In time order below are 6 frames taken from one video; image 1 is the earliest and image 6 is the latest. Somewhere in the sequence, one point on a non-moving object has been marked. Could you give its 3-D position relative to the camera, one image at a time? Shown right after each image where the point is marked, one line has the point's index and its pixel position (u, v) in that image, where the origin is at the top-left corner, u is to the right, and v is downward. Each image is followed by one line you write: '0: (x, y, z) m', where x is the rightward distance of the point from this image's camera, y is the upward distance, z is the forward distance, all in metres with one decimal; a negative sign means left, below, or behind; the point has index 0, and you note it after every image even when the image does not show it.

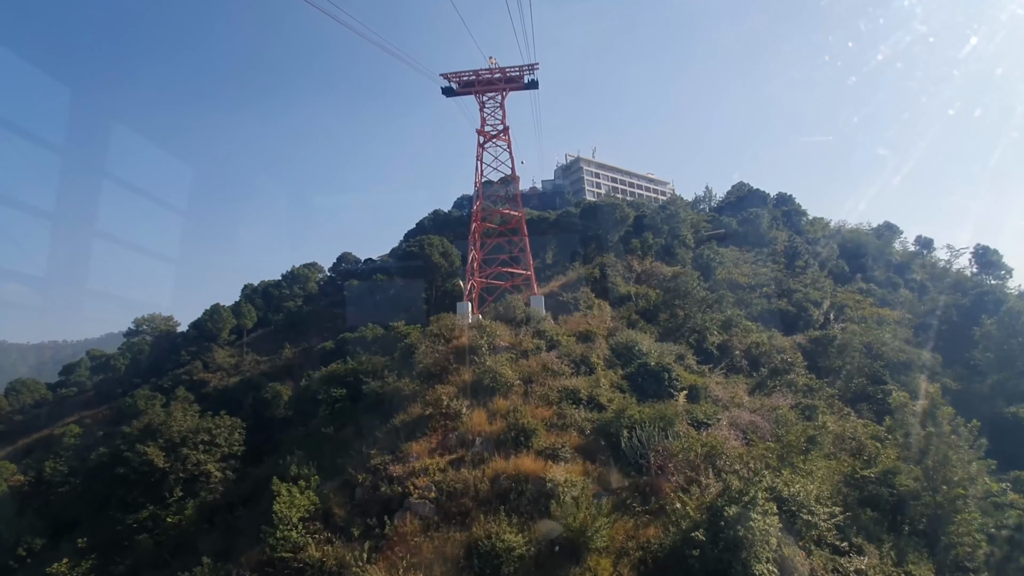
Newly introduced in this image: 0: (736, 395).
0: (+7.3, -3.5, +17.0) m
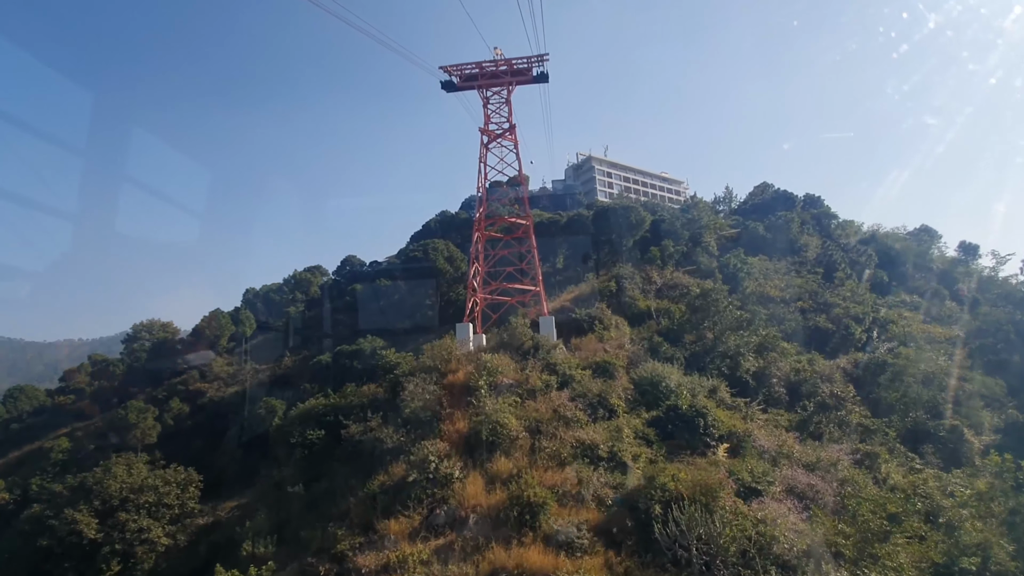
0: (+7.5, -4.3, +14.2) m
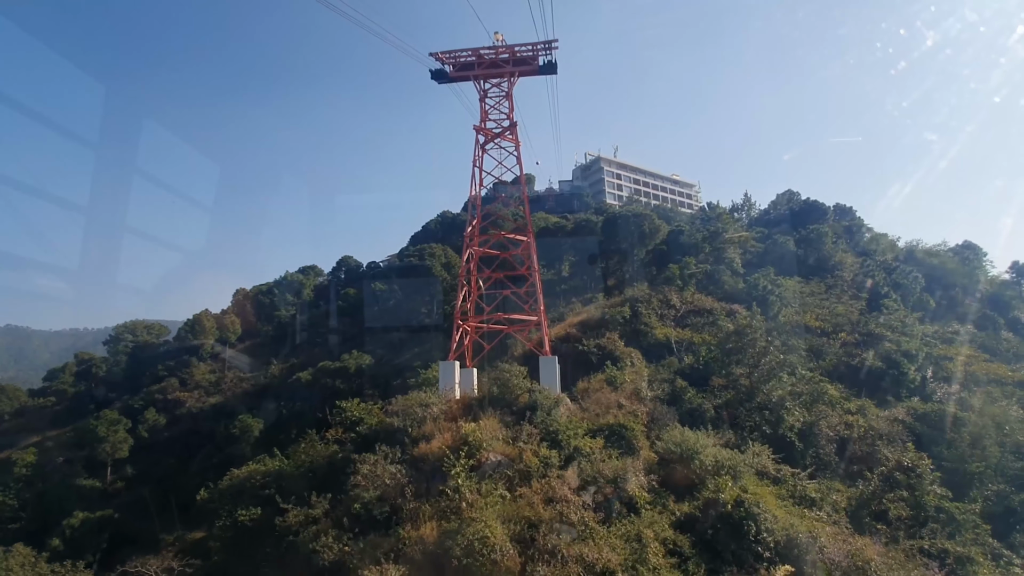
0: (+7.2, -5.5, +10.8) m
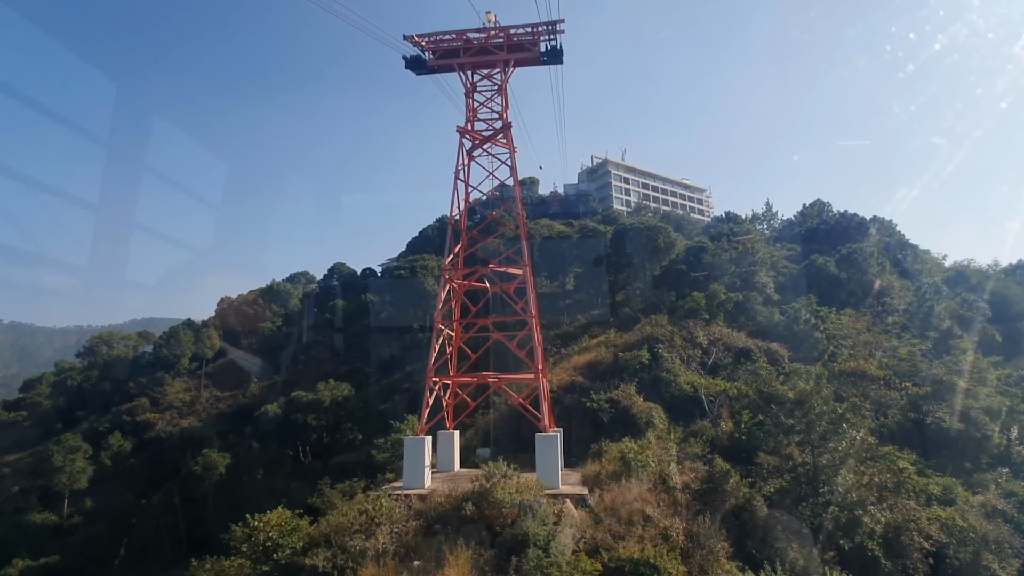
0: (+6.8, -6.8, +6.7) m
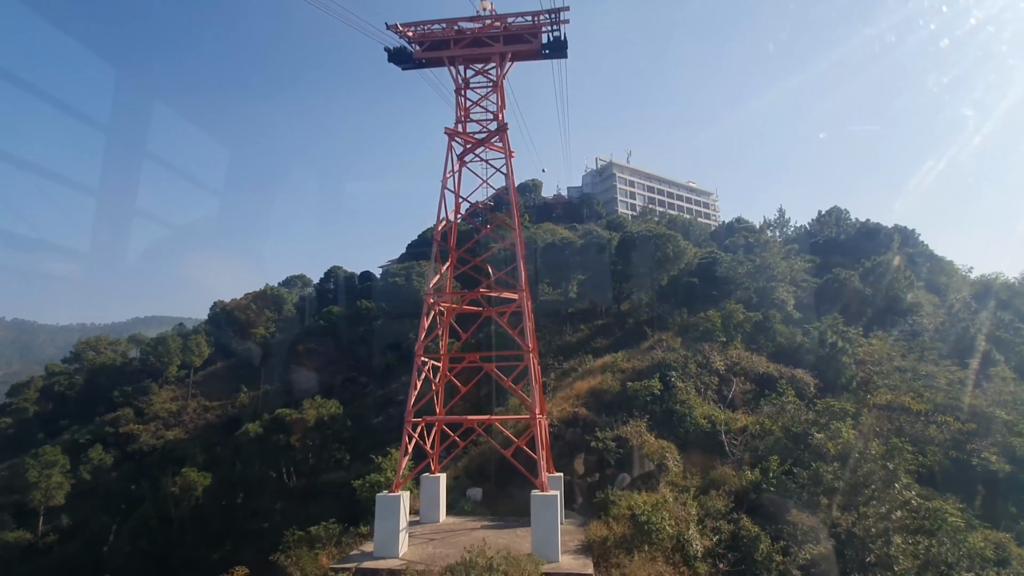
0: (+6.6, -7.5, +4.7) m
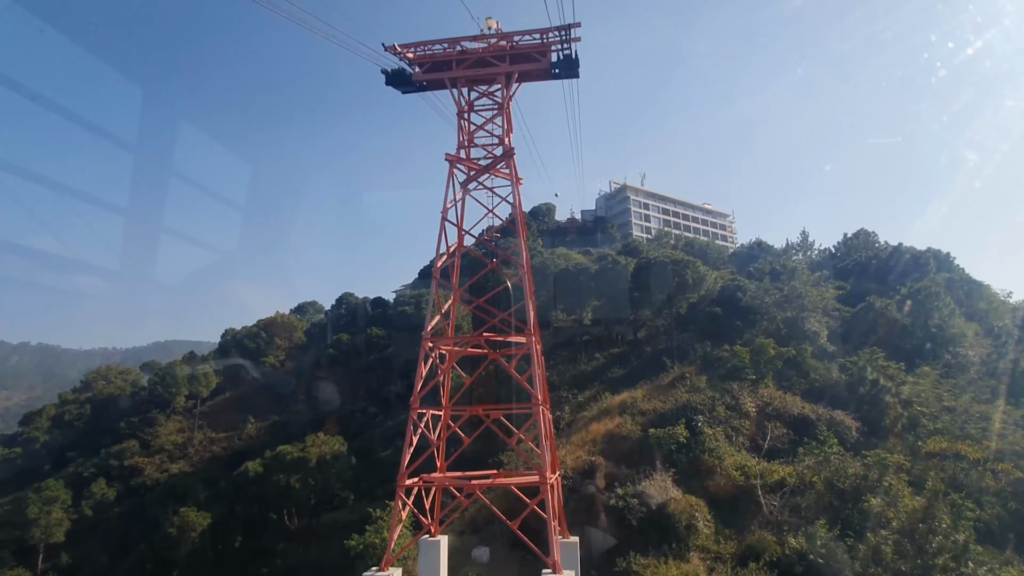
0: (+6.6, -8.0, +2.9) m
